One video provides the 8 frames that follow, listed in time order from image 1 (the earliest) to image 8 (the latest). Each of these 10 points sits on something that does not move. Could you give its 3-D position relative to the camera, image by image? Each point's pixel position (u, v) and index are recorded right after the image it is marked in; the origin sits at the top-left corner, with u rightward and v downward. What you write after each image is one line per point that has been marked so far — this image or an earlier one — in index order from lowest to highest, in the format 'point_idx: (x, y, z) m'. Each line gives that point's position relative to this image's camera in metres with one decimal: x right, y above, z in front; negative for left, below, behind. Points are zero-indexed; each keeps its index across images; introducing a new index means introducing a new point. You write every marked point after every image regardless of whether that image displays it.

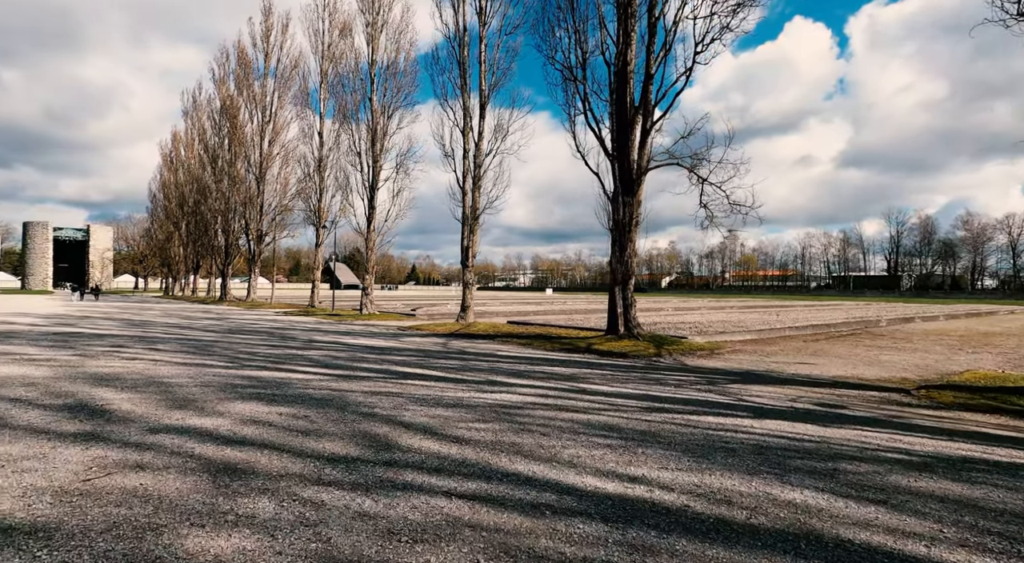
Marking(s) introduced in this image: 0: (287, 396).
0: (-2.7, -1.4, +7.1) m
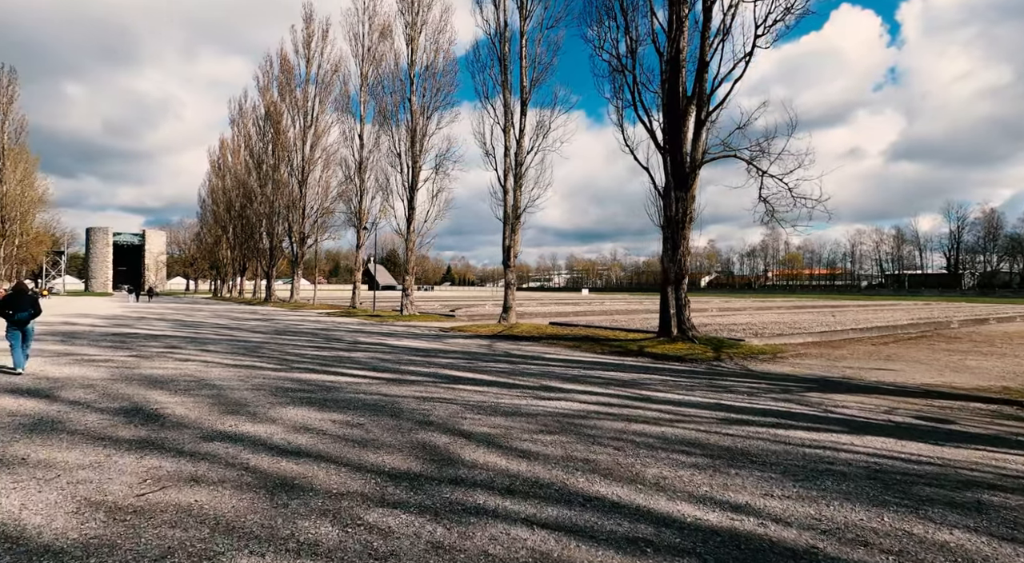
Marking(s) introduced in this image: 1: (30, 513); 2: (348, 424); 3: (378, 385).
0: (-2.0, -1.4, +6.9) m
1: (-2.7, -1.3, +3.3) m
2: (-1.5, -1.3, +5.6) m
3: (-1.8, -1.5, +8.3) m
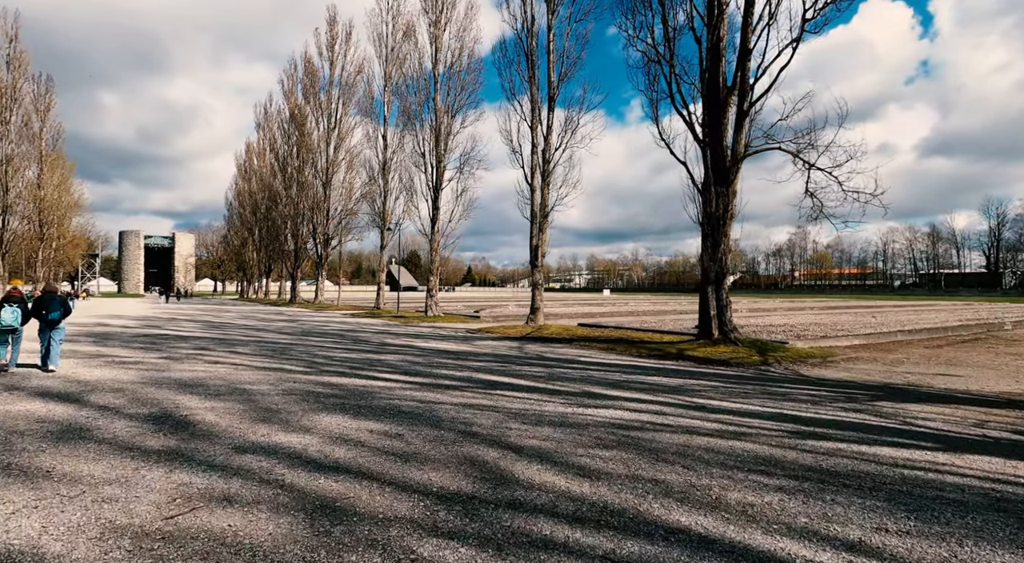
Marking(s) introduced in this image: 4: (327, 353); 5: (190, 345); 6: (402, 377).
0: (-1.5, -1.4, +6.6) m
1: (-2.3, -1.3, +3.0) m
2: (-1.1, -1.3, +5.3) m
3: (-1.3, -1.5, +8.0) m
4: (-4.6, -1.8, +14.9) m
5: (-9.0, -1.8, +16.8) m
6: (-1.8, -1.6, +9.6) m
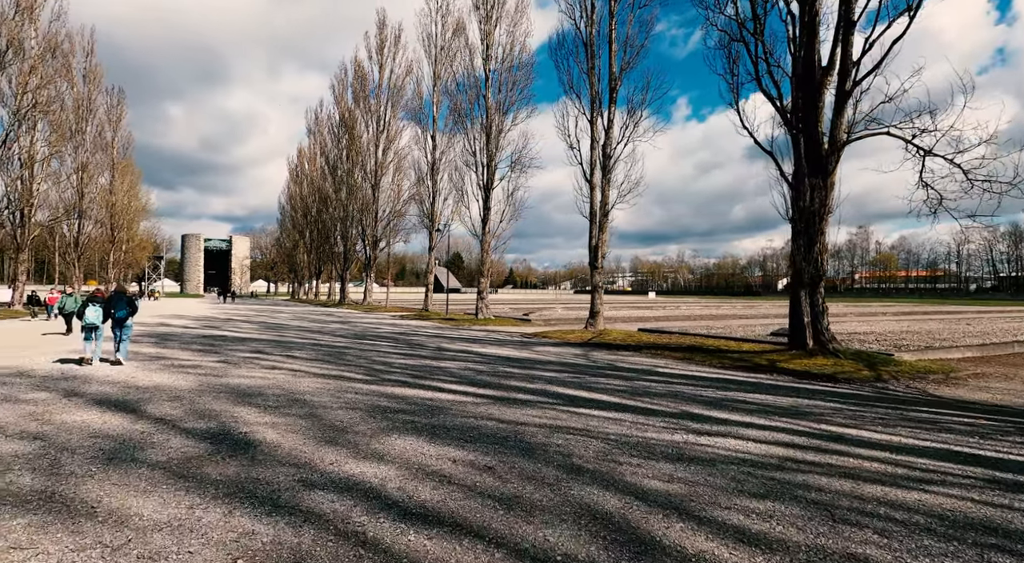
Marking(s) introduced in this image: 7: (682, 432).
0: (-0.6, -1.5, +5.8) m
1: (-1.7, -1.3, +2.4) m
2: (-0.3, -1.4, +4.5) m
3: (-0.3, -1.5, +7.3) m
4: (-3.1, -1.8, +14.4) m
5: (-7.4, -1.8, +16.6) m
6: (-0.6, -1.6, +8.9) m
7: (+1.5, -1.4, +5.4) m
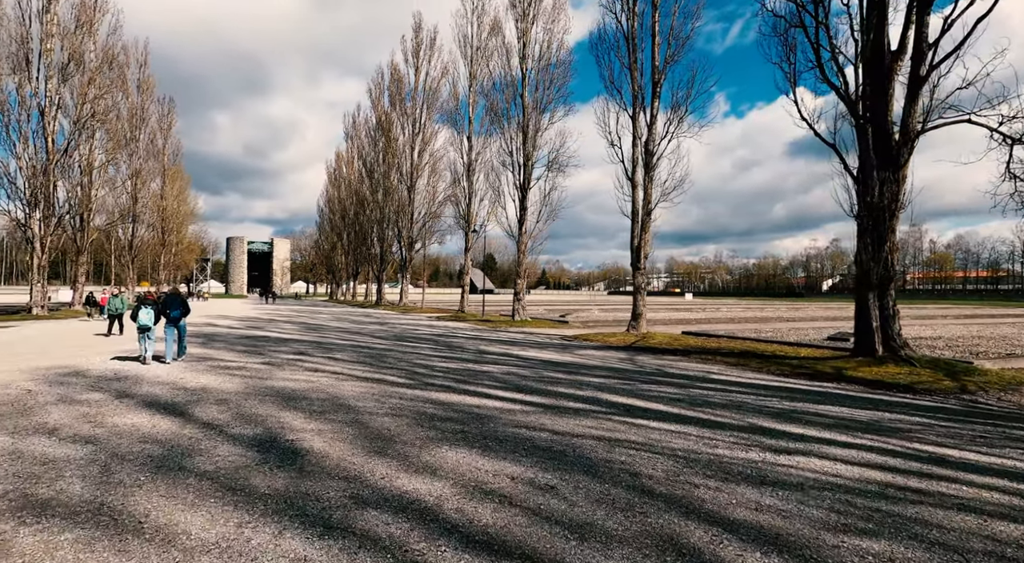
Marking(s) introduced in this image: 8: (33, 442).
0: (-0.1, -1.5, +5.5) m
1: (-1.4, -1.4, +2.1) m
2: (+0.2, -1.4, +4.2) m
3: (+0.3, -1.6, +6.9) m
4: (-2.1, -1.9, +14.2) m
5: (-6.2, -1.9, +16.7) m
6: (+0.1, -1.6, +8.6) m
7: (+2.0, -1.4, +4.9) m
8: (-5.1, -1.7, +6.4) m
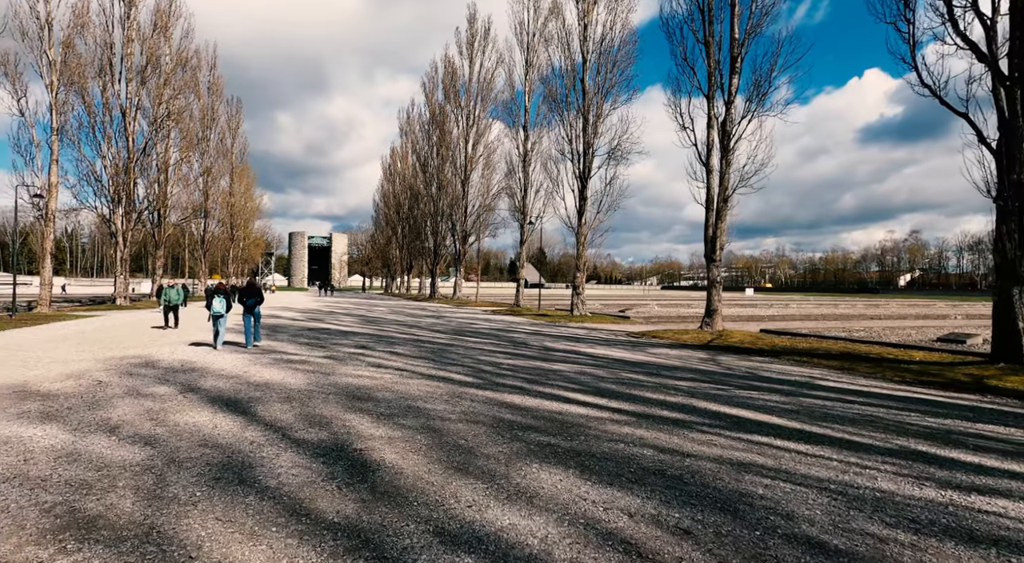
0: (+0.7, -1.4, +4.7) m
1: (-0.9, -1.3, +1.4) m
2: (+0.8, -1.4, +3.3) m
3: (+1.3, -1.5, +6.1) m
4: (-0.5, -1.7, +13.5) m
5: (-4.4, -1.7, +16.4) m
6: (+1.1, -1.5, +7.7) m
7: (+2.8, -1.3, +3.9) m
8: (-4.2, -1.6, +6.1) m
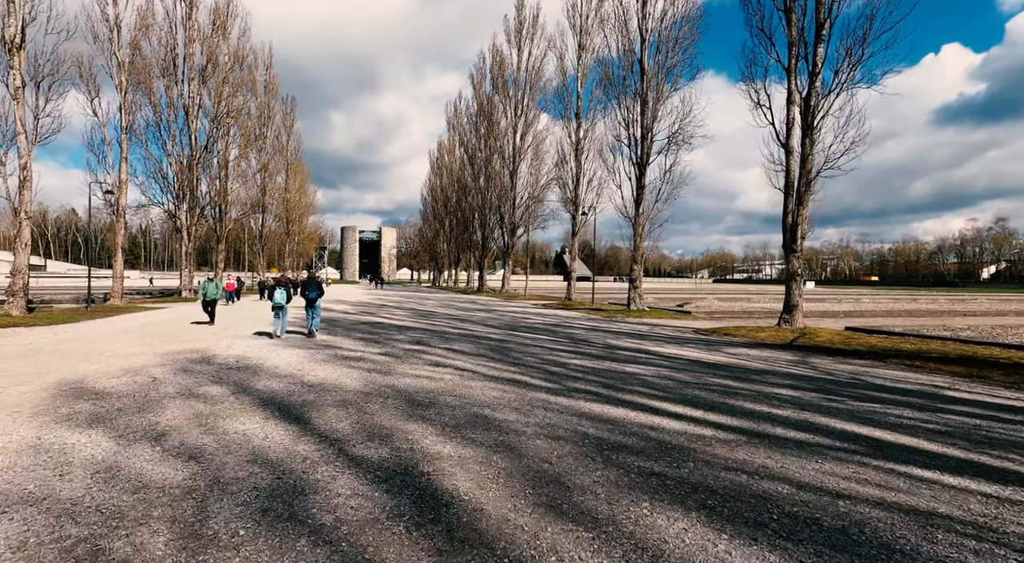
0: (+1.4, -1.4, +3.7) m
1: (-0.4, -1.3, +0.6) m
2: (+1.4, -1.3, +2.3) m
3: (+2.0, -1.4, +5.0) m
4: (+0.9, -1.6, +12.6) m
5: (-2.8, -1.5, +15.7) m
6: (+2.0, -1.5, +6.7) m
7: (+3.4, -1.3, +2.8) m
8: (-3.4, -1.6, +5.5) m
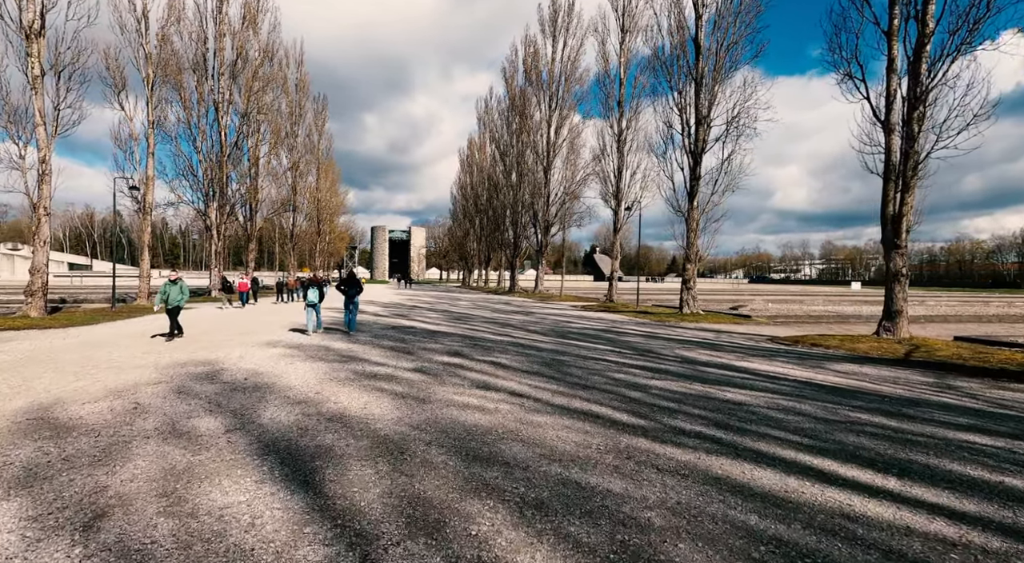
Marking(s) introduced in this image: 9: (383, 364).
0: (+2.0, -1.4, +1.4) m
1: (+0.1, -1.4, -1.6) m
2: (+2.0, -1.4, +0.1) m
3: (+2.7, -1.5, +2.7) m
4: (+2.0, -1.6, +10.3) m
5: (-1.5, -1.5, +13.7) m
6: (+2.8, -1.5, +4.4) m
7: (+4.0, -1.4, +0.4) m
8: (-2.7, -1.6, +3.4) m
9: (-2.4, -1.5, +10.7) m
